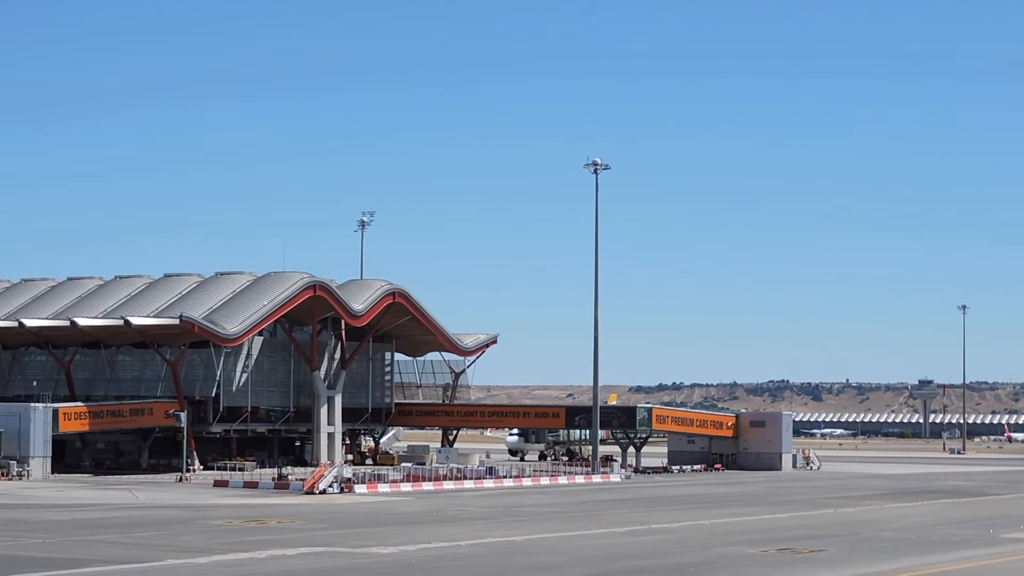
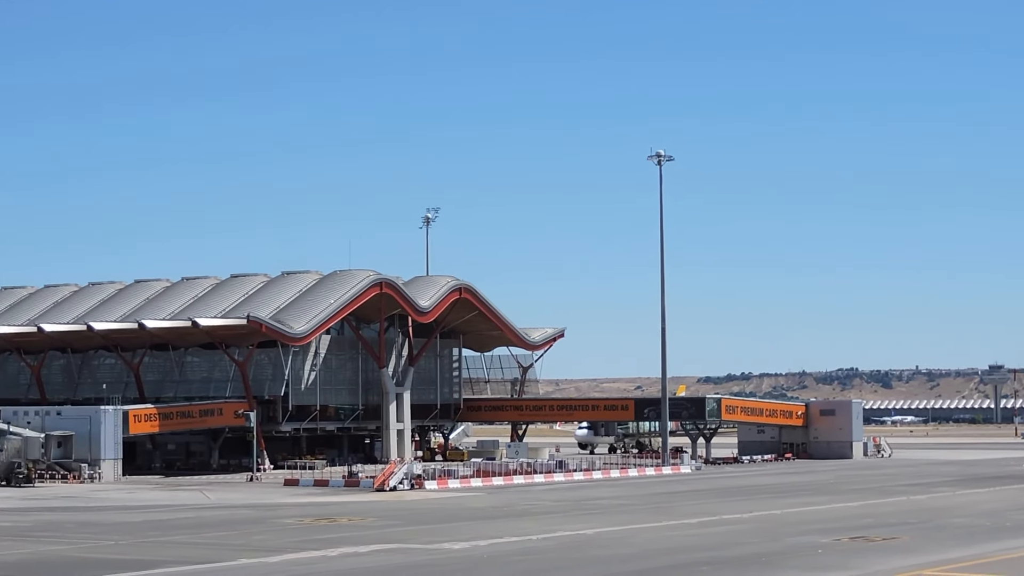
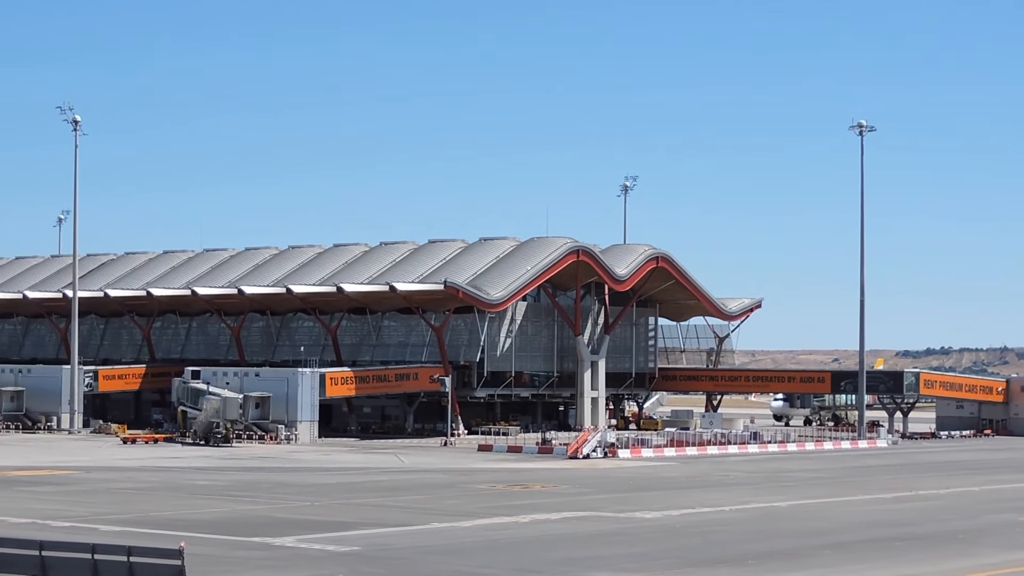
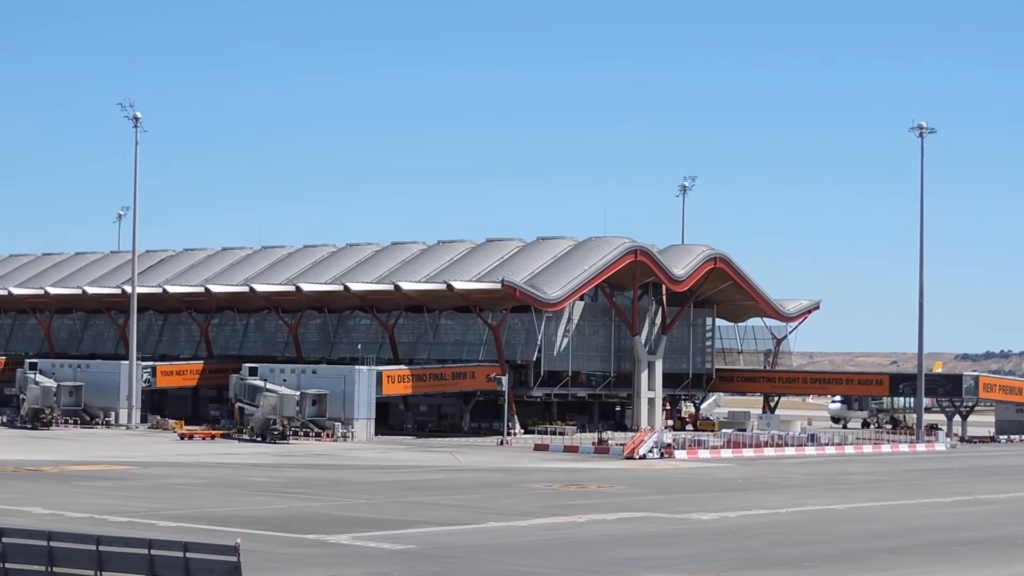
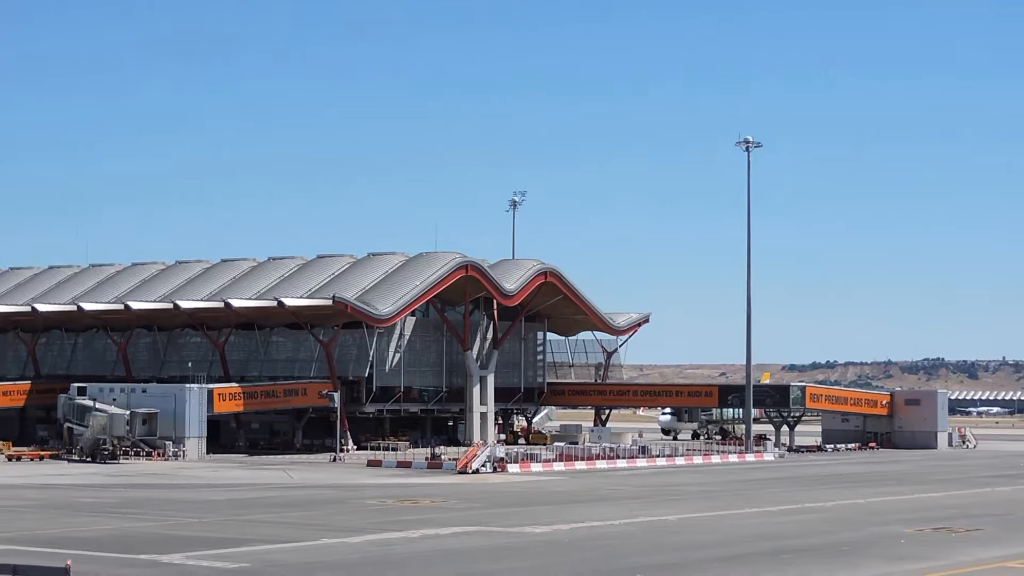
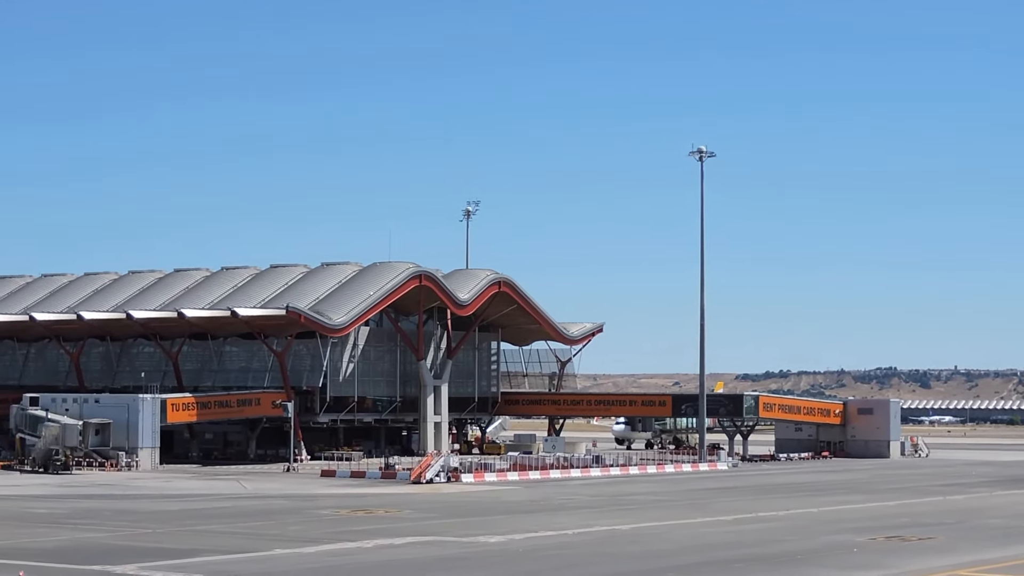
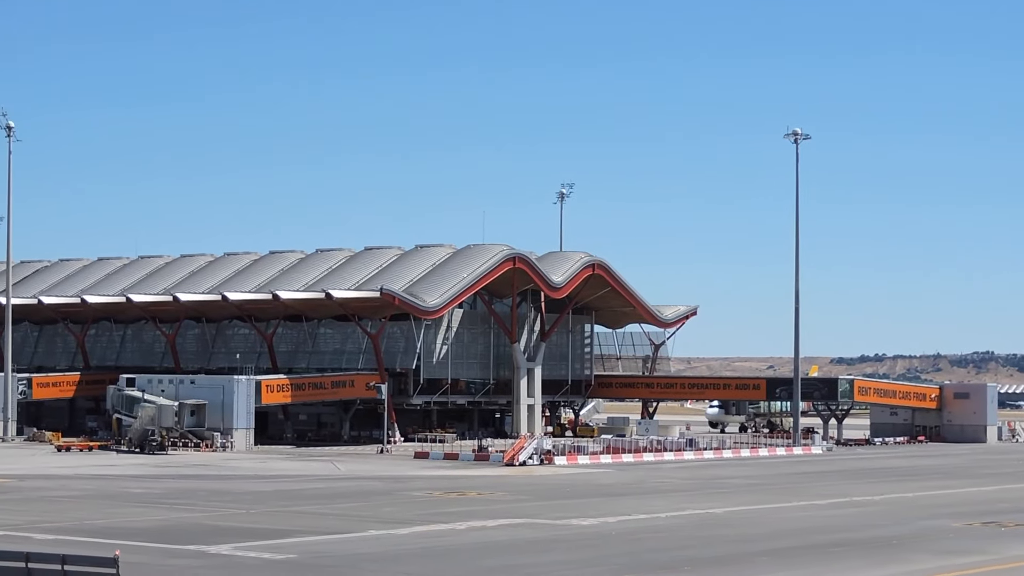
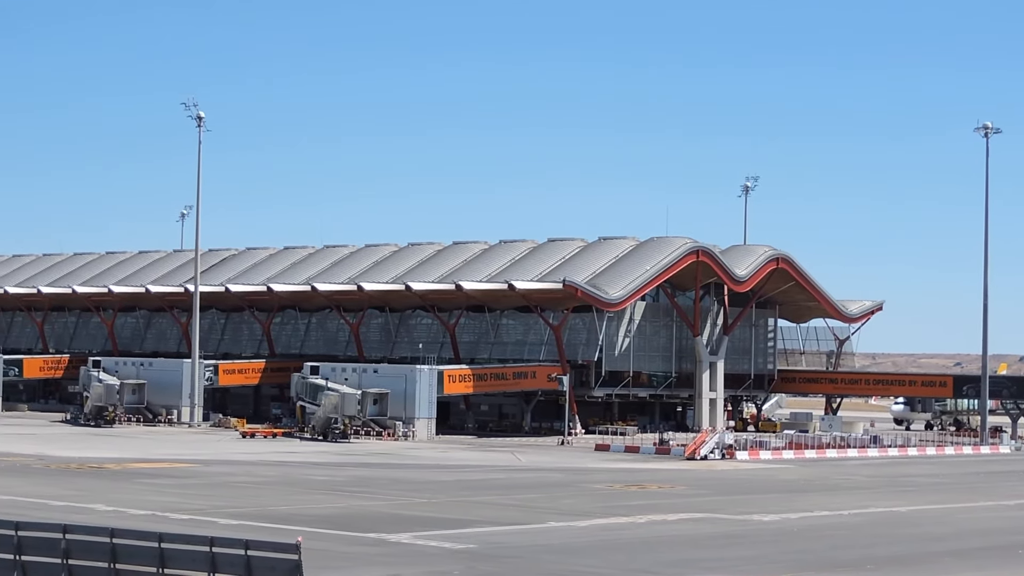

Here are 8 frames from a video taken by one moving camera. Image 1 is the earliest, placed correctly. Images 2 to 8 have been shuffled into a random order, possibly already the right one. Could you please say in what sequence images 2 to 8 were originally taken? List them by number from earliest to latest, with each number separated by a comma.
2, 6, 5, 7, 3, 4, 8
